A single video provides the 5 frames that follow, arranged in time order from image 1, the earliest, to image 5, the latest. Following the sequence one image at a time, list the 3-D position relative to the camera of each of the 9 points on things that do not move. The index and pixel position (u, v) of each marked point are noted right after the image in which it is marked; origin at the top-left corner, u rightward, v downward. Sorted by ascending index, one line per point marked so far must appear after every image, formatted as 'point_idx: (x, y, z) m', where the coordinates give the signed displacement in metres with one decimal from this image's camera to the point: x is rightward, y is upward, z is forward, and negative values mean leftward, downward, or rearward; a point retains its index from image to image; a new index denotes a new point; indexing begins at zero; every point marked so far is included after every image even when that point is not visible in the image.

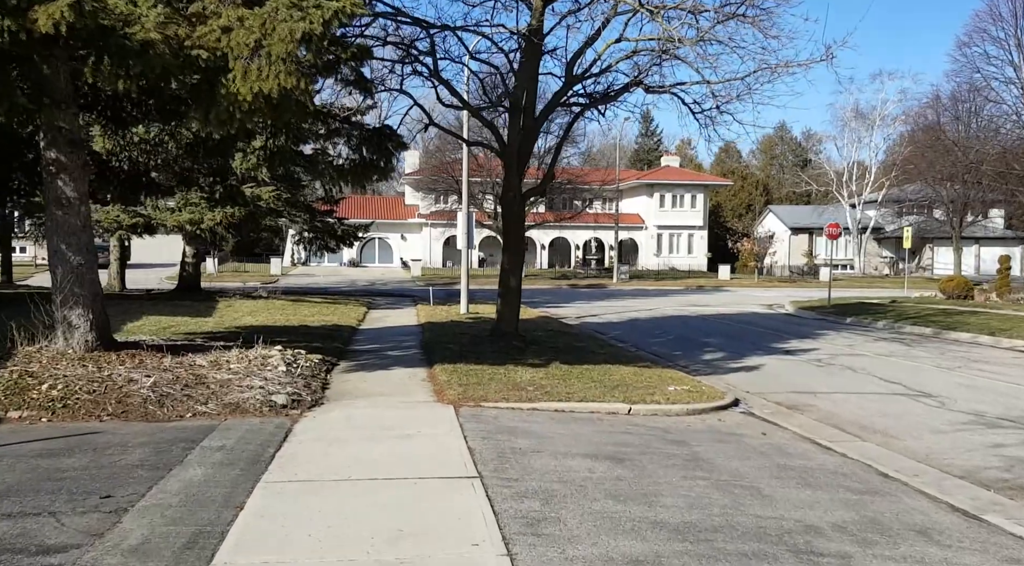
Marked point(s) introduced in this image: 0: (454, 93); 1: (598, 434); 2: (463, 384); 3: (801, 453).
0: (-1.0, +3.3, +13.7) m
1: (+0.8, -1.4, +7.7) m
2: (-0.6, -1.2, +9.6) m
3: (+2.6, -1.5, +7.2) m
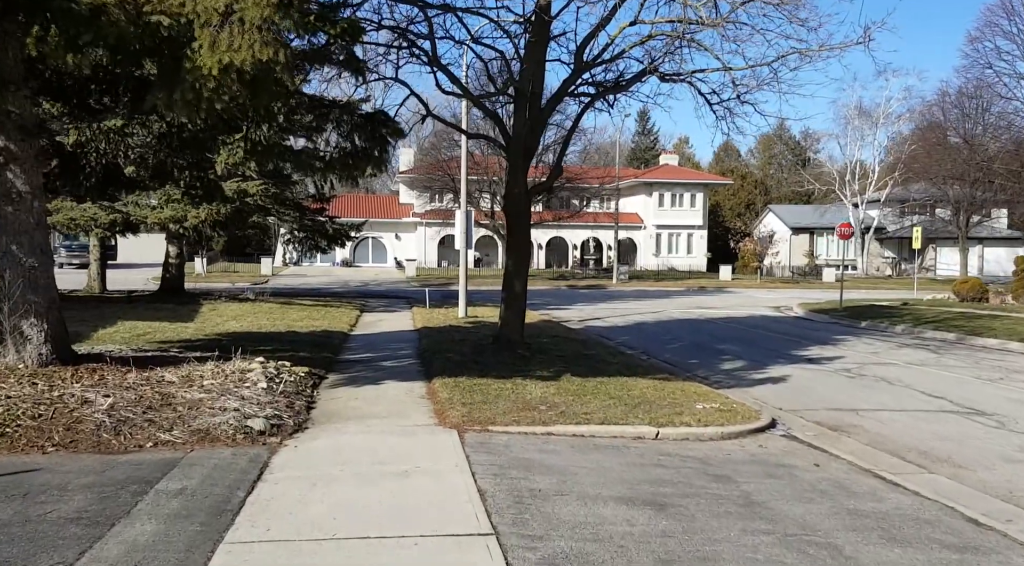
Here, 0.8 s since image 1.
0: (-0.9, +3.2, +12.6) m
1: (+0.9, -1.5, +6.6) m
2: (-0.5, -1.3, +8.5) m
3: (+2.7, -1.6, +6.1) m
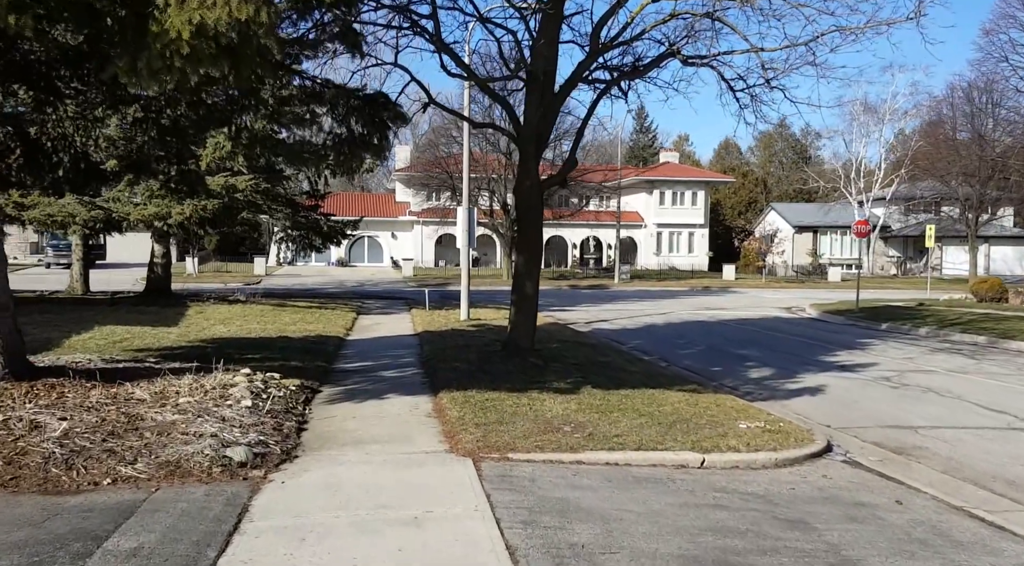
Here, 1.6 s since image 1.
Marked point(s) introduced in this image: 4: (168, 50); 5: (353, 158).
0: (-0.8, +3.2, +11.5) m
1: (+1.1, -1.5, +5.5) m
2: (-0.3, -1.3, +7.4) m
3: (+2.9, -1.6, +5.1) m
4: (-2.6, +1.7, +6.0) m
5: (-1.9, +1.5, +9.7) m
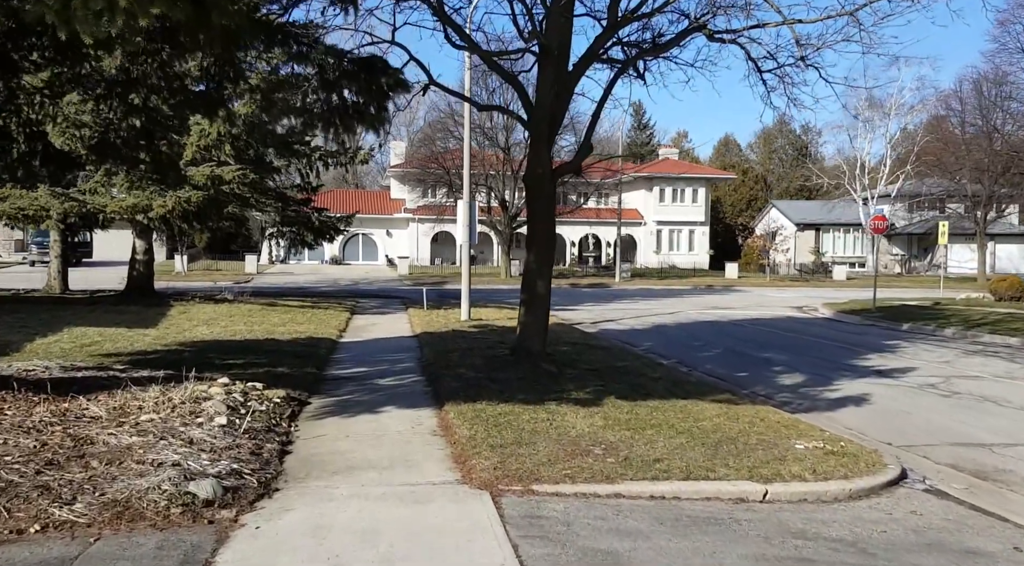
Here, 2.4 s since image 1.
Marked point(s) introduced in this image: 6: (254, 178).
0: (-0.6, +3.2, +10.4) m
1: (+1.3, -1.5, +4.4) m
2: (-0.1, -1.3, +6.3) m
3: (+3.1, -1.6, +4.0) m
4: (-2.4, +1.8, +4.8) m
5: (-1.8, +1.6, +8.5) m
6: (-5.8, +2.4, +18.2) m
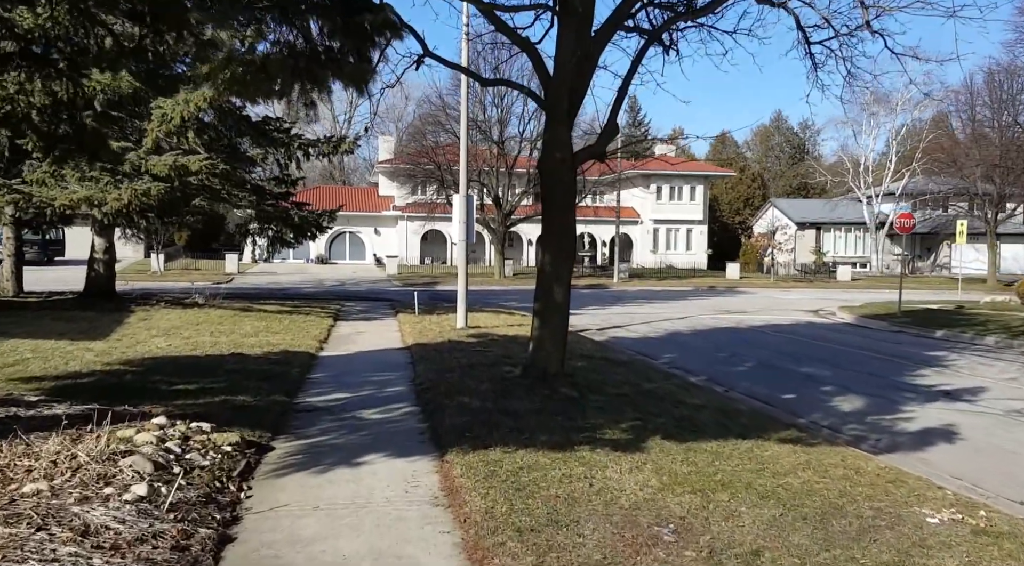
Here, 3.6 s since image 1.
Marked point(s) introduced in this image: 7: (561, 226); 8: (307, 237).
0: (-0.5, +3.1, +8.5) m
1: (+1.5, -1.6, +2.6) m
2: (+0.1, -1.4, +4.5) m
3: (+3.3, -1.7, +2.2) m
4: (-2.2, +1.7, +2.9) m
5: (-1.6, +1.5, +6.7) m
6: (-5.8, +2.3, +16.3) m
7: (+0.6, +0.6, +9.0) m
8: (-5.1, +1.2, +19.9) m
